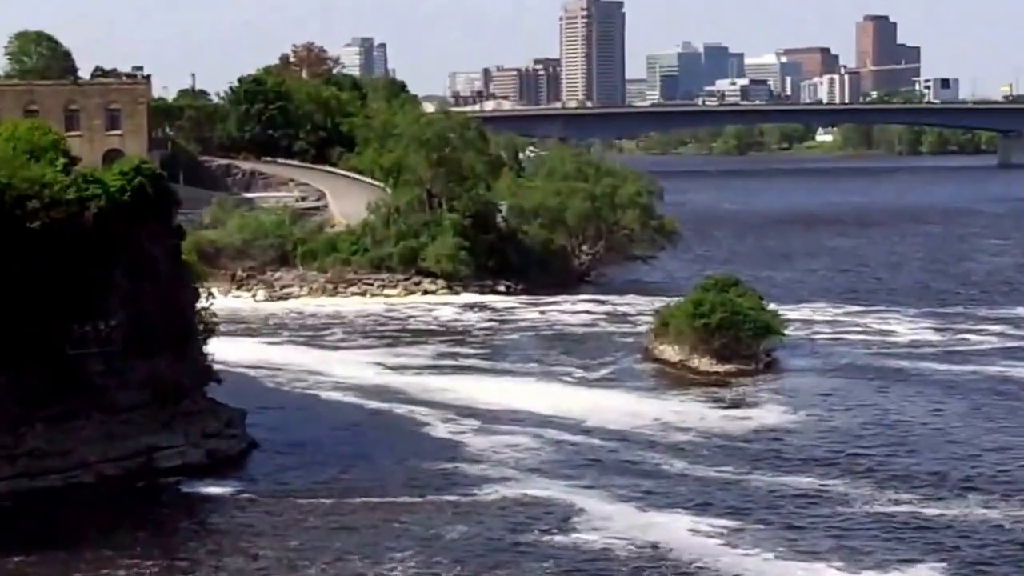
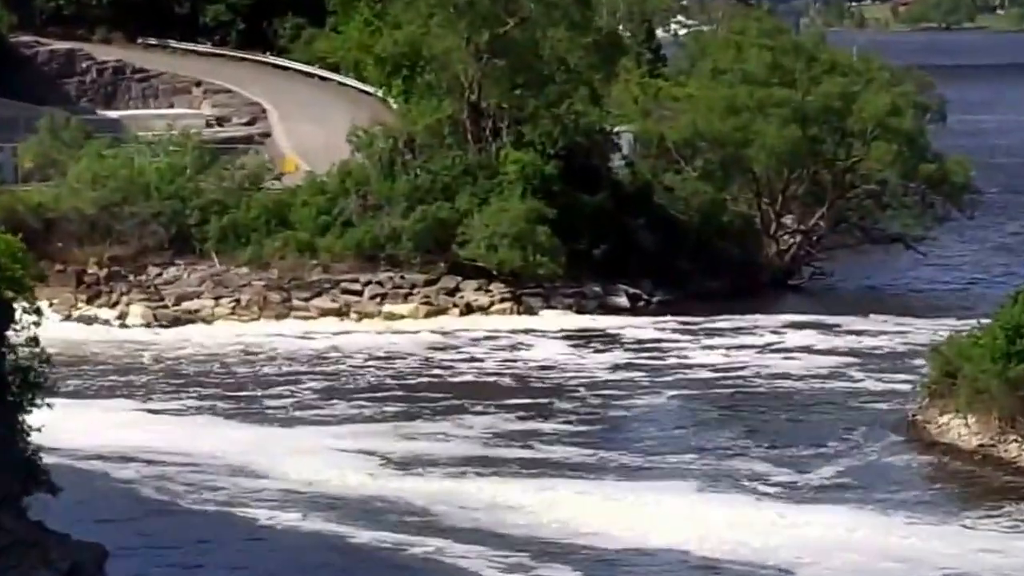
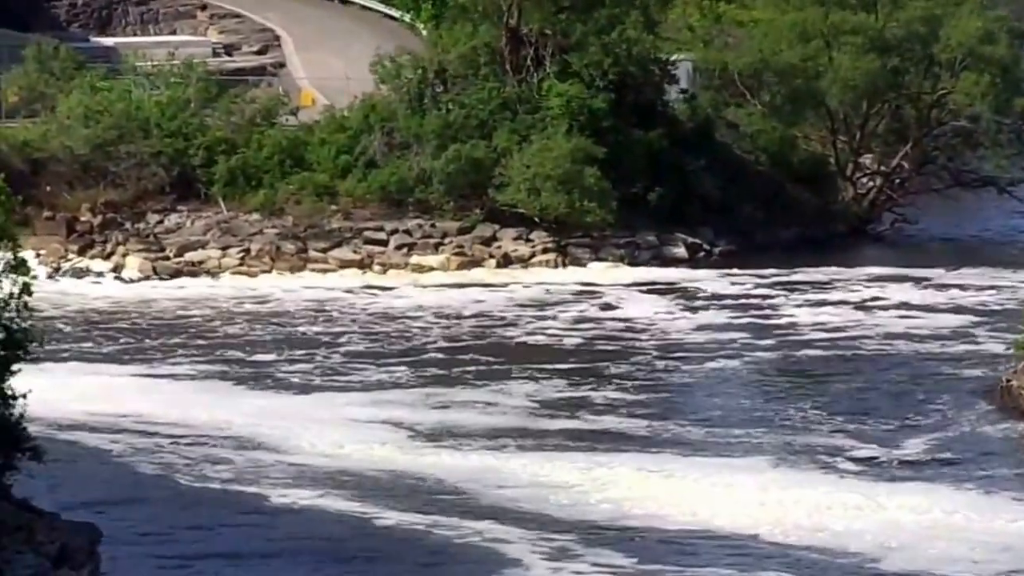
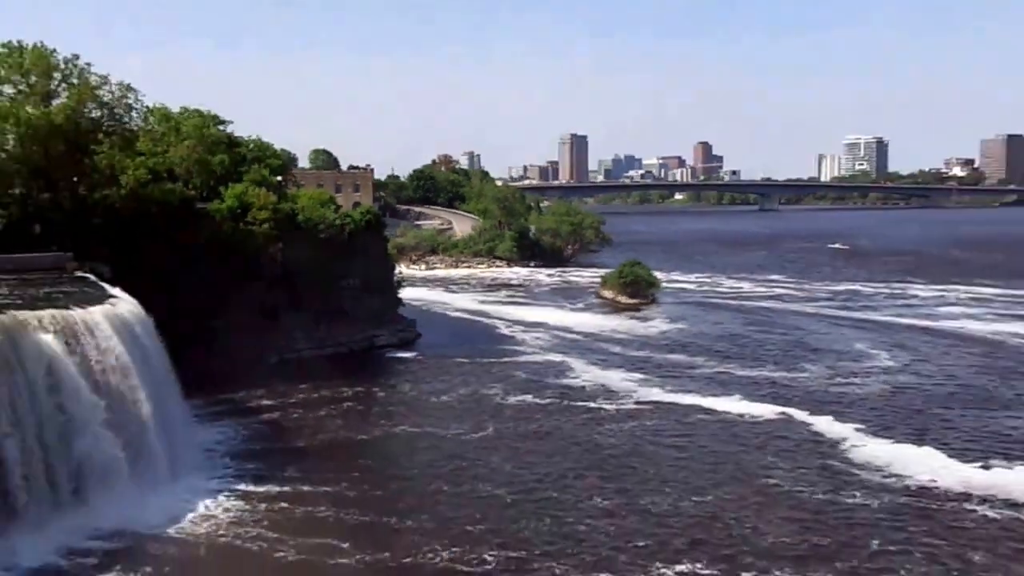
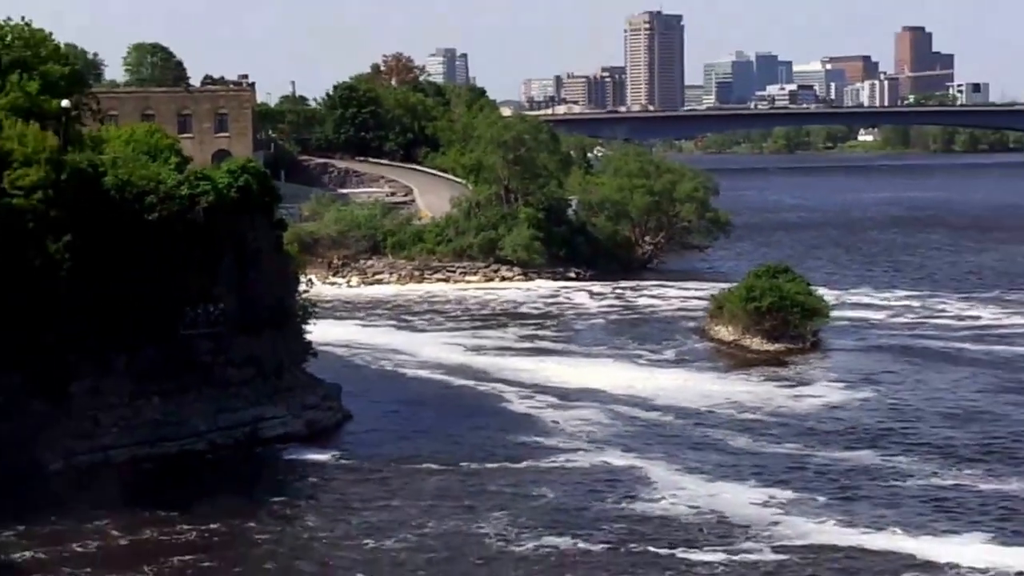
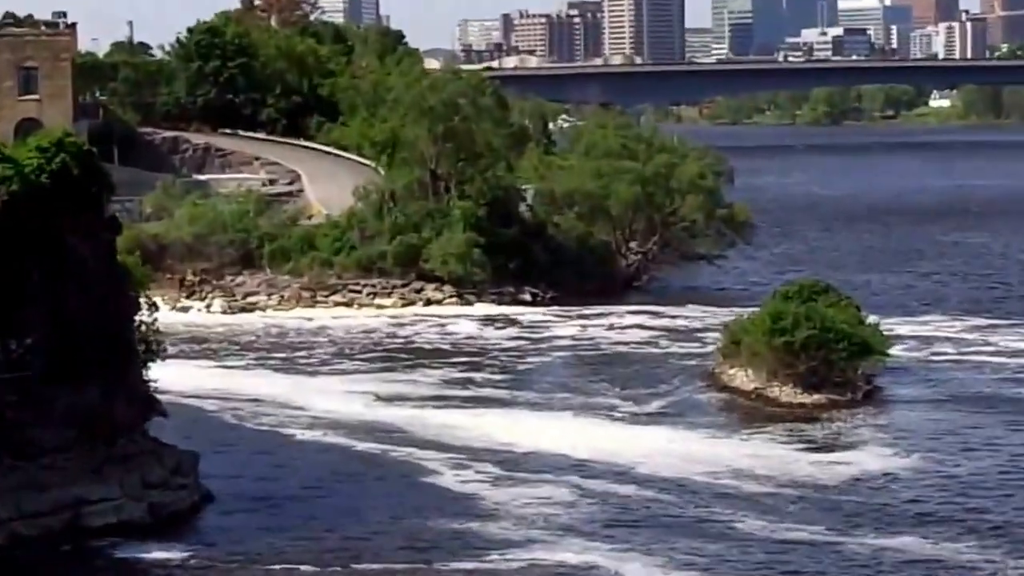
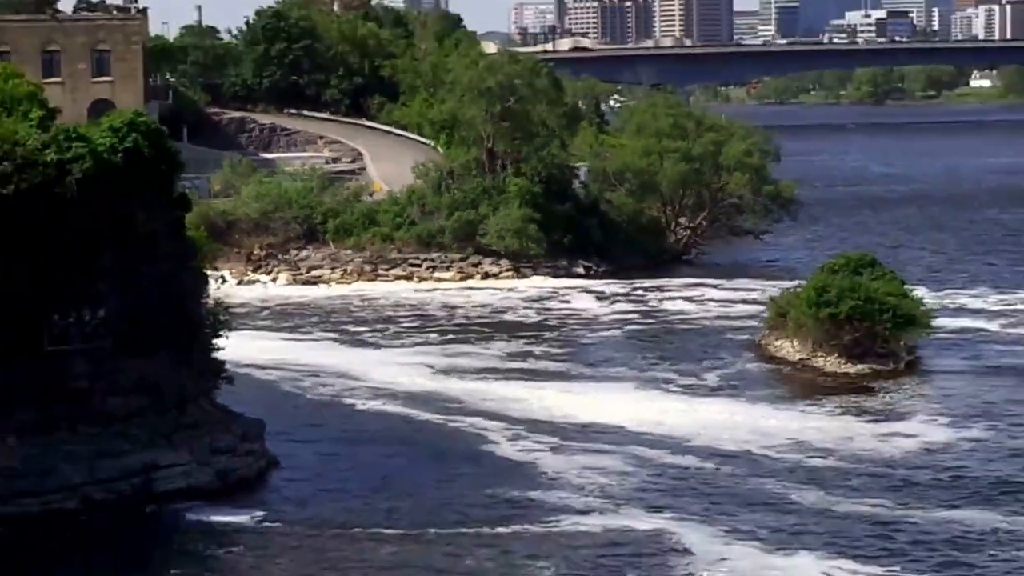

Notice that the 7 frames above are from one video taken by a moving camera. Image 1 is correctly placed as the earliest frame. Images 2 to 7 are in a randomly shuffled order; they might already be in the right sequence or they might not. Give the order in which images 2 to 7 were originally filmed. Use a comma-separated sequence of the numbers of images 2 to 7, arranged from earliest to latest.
6, 2, 3, 7, 5, 4
